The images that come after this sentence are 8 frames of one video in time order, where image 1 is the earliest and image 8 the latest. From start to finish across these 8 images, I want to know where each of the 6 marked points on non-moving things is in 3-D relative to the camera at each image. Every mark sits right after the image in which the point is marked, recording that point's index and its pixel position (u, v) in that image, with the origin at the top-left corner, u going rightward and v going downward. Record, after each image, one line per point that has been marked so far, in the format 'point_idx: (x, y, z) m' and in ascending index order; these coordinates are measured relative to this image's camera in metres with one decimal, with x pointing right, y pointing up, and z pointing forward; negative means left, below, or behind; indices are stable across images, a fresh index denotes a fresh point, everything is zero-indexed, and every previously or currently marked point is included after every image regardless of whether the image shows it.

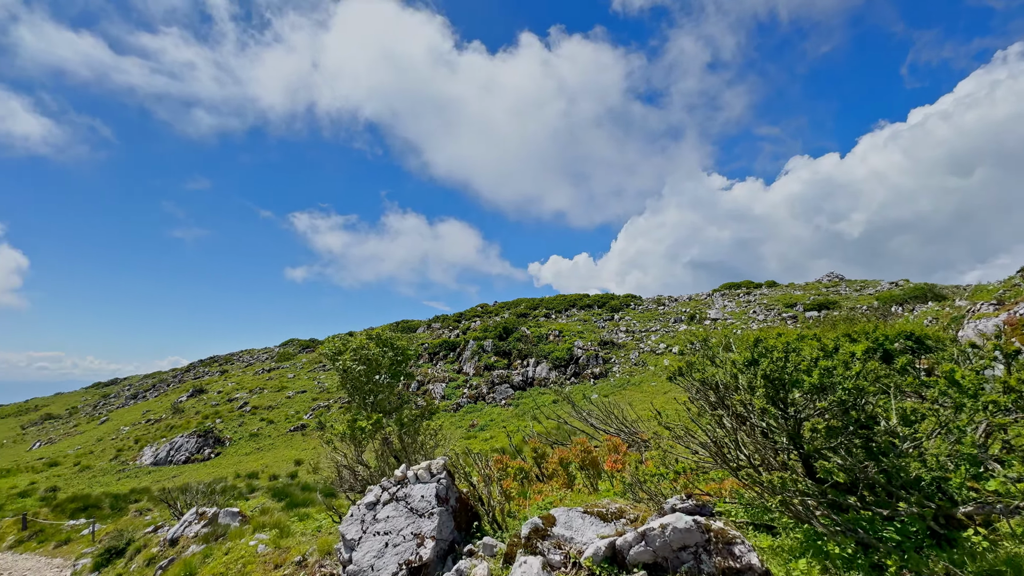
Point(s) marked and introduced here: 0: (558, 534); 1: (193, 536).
0: (+0.7, -3.8, +6.0) m
1: (-11.0, -8.6, +13.4) m
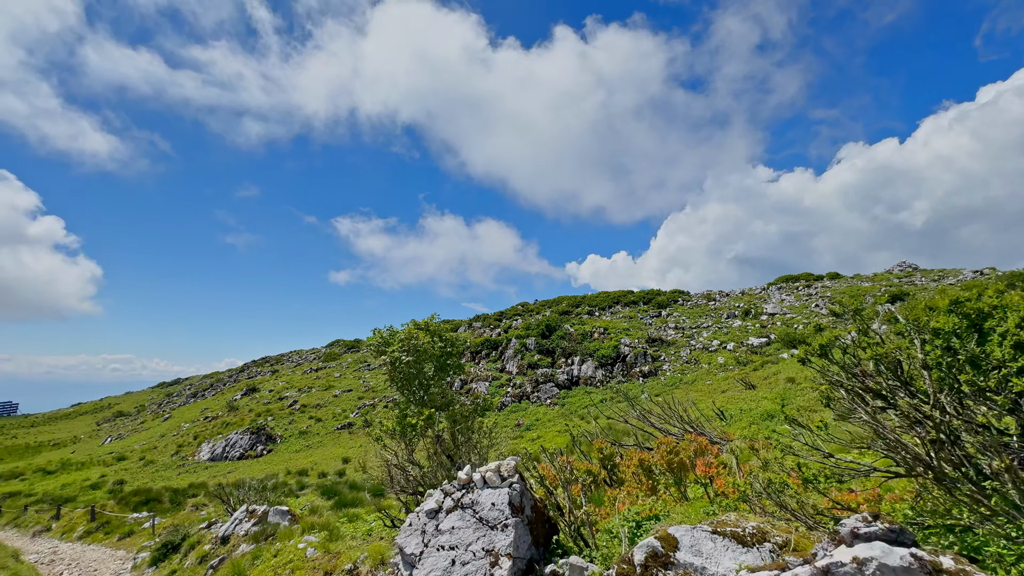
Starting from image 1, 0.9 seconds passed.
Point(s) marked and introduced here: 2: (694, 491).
0: (+2.0, -3.2, +4.5) m
1: (-8.9, -8.2, +12.9) m
2: (+4.2, -4.7, +8.9) m
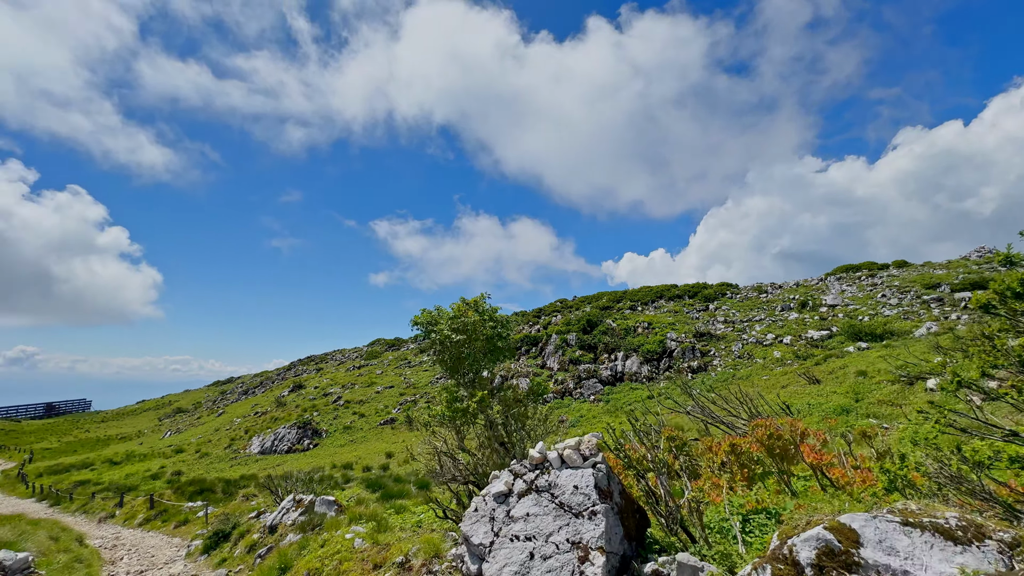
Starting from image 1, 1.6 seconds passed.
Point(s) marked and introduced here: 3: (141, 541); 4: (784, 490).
0: (+3.0, -2.3, +3.2) m
1: (-7.1, -7.6, +12.4) m
2: (+5.5, -3.8, +7.4) m
3: (-18.1, -12.3, +18.8) m
4: (+5.0, -3.7, +7.1) m
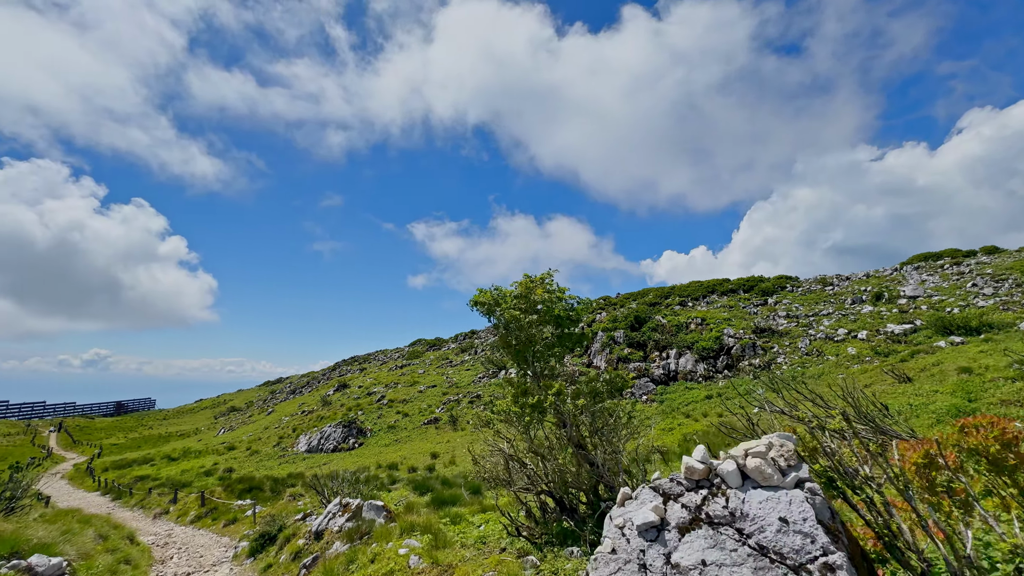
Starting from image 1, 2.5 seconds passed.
0: (+4.1, -1.5, +1.2) m
1: (-5.1, -7.1, +11.3) m
2: (+7.0, -3.0, +5.2) m
3: (-15.4, -12.0, +18.5) m
4: (+6.5, -3.0, +4.9) m
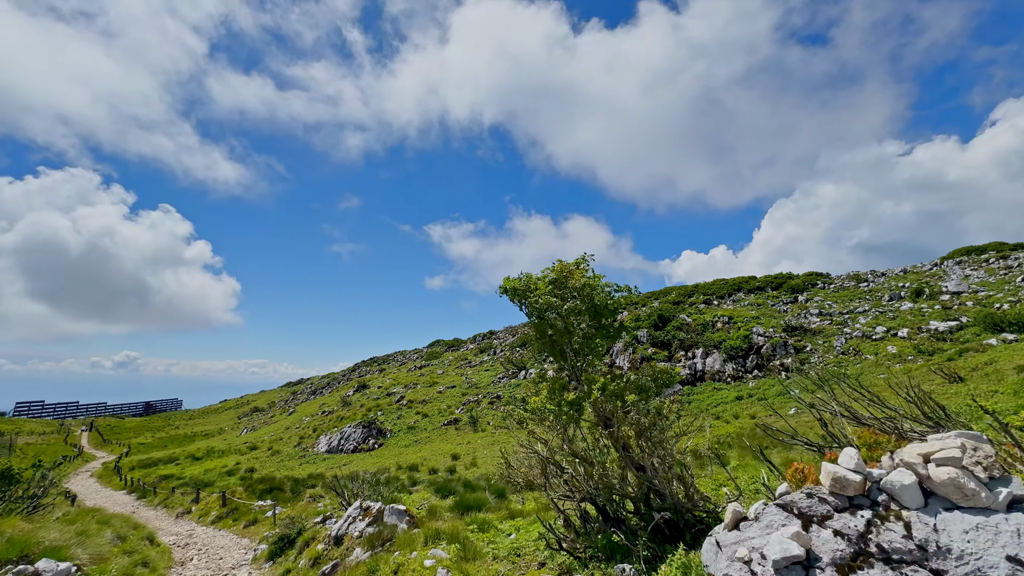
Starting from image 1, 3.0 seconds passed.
0: (+4.5, -1.1, +0.3) m
1: (-4.2, -6.8, +10.6) m
2: (+7.6, -2.6, +4.1) m
3: (-14.2, -11.9, +18.3) m
4: (+7.0, -2.6, +3.9) m
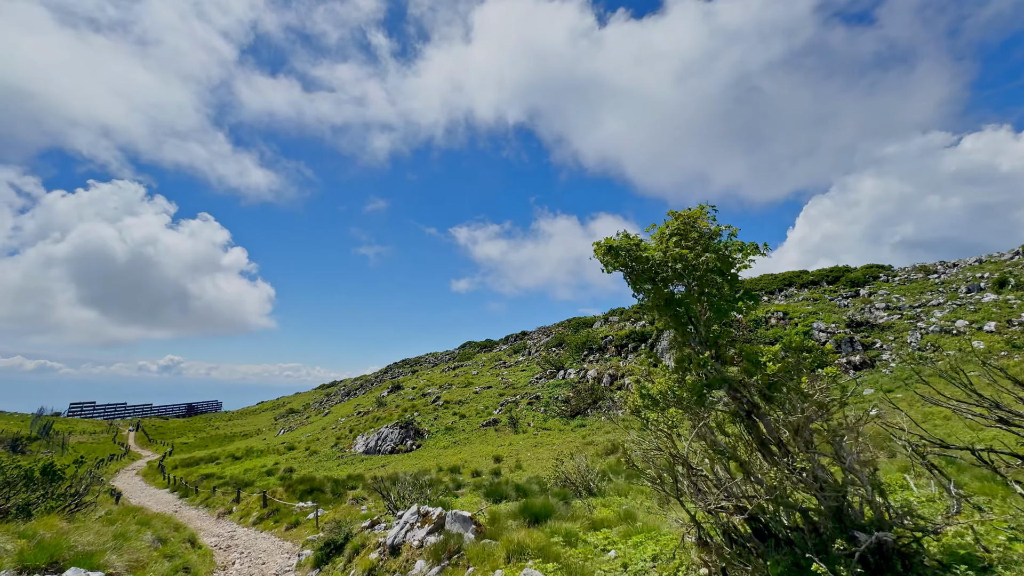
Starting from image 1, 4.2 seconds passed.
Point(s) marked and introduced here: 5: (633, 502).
0: (+5.7, -0.2, -1.6) m
1: (-2.2, -6.1, +9.2) m
2: (+9.1, -1.7, +2.1) m
3: (-11.6, -11.5, +17.4) m
4: (+8.5, -1.7, +1.9) m
5: (+4.0, -7.1, +12.8) m
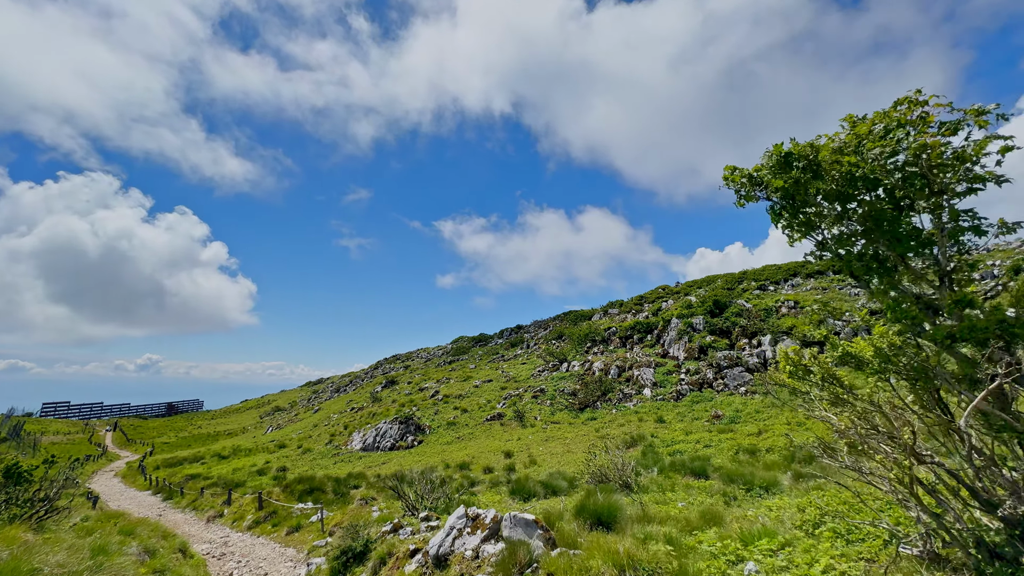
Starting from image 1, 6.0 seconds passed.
0: (+7.6, +0.5, -3.0) m
1: (-0.8, -5.3, +7.6) m
2: (+10.8, -0.9, +0.8) m
3: (-10.4, -10.5, +15.5) m
4: (+10.2, -0.9, +0.6) m
5: (+5.3, -6.2, +11.4) m
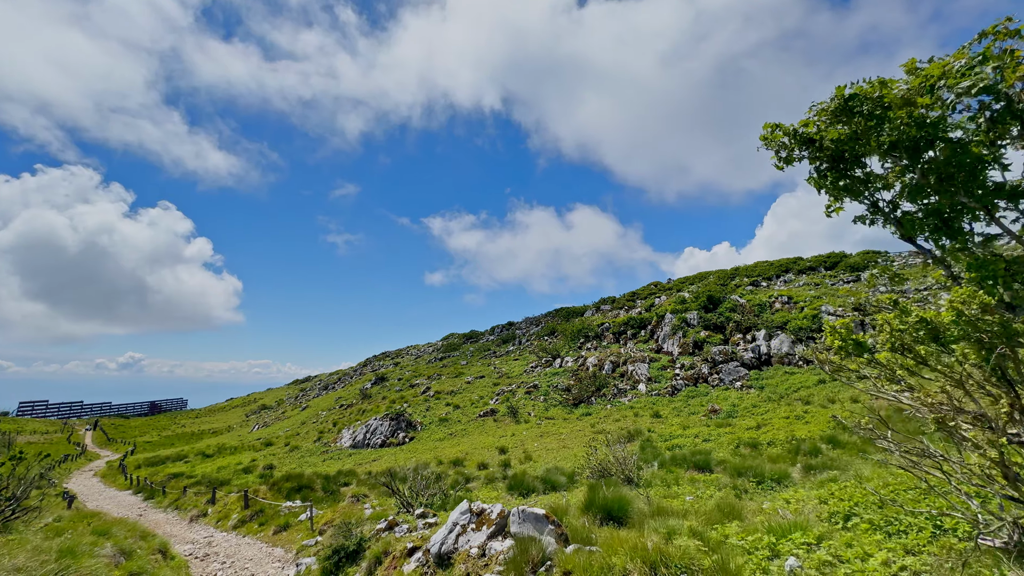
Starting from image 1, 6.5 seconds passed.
0: (+8.0, +0.9, -3.3) m
1: (-0.6, -4.9, +7.1) m
2: (+11.2, -0.6, +0.5) m
3: (-10.5, -10.0, +14.8) m
4: (+10.6, -0.6, +0.3) m
5: (+5.4, -5.8, +11.0) m
